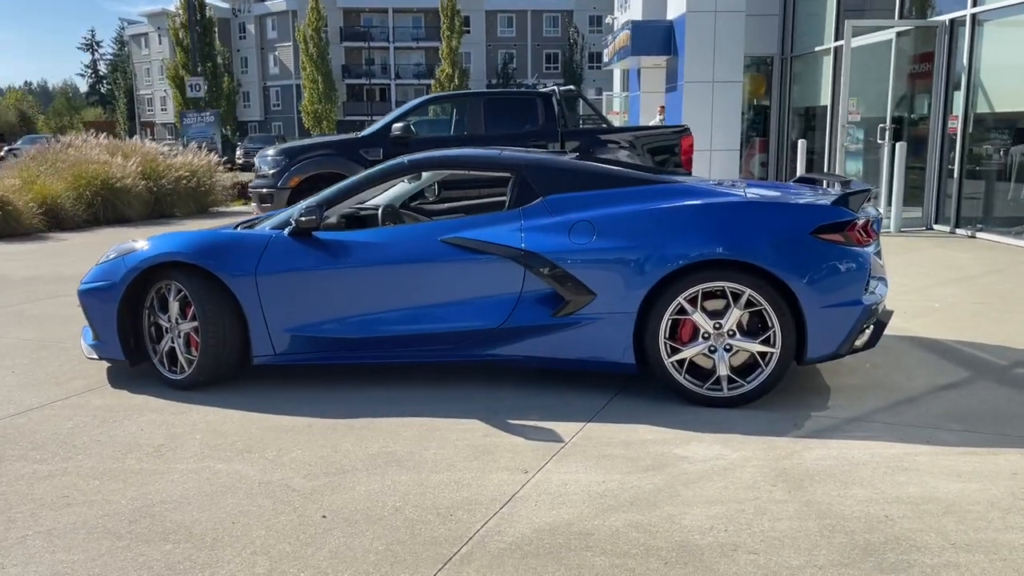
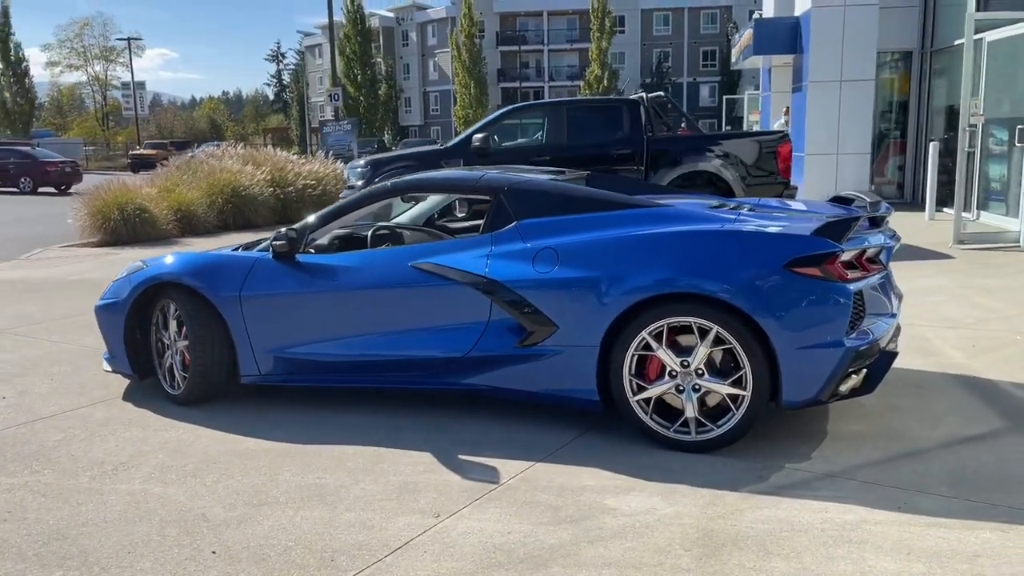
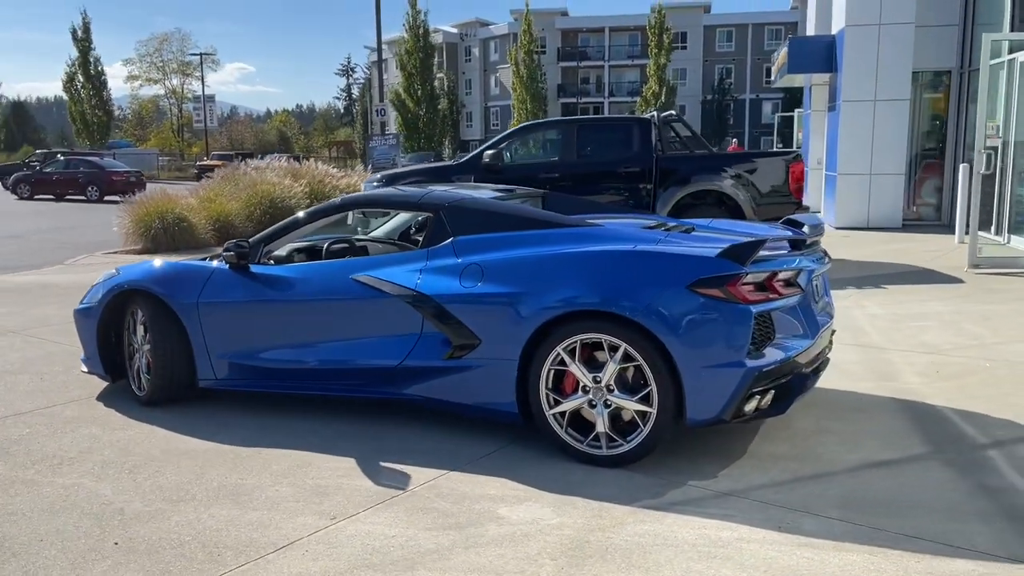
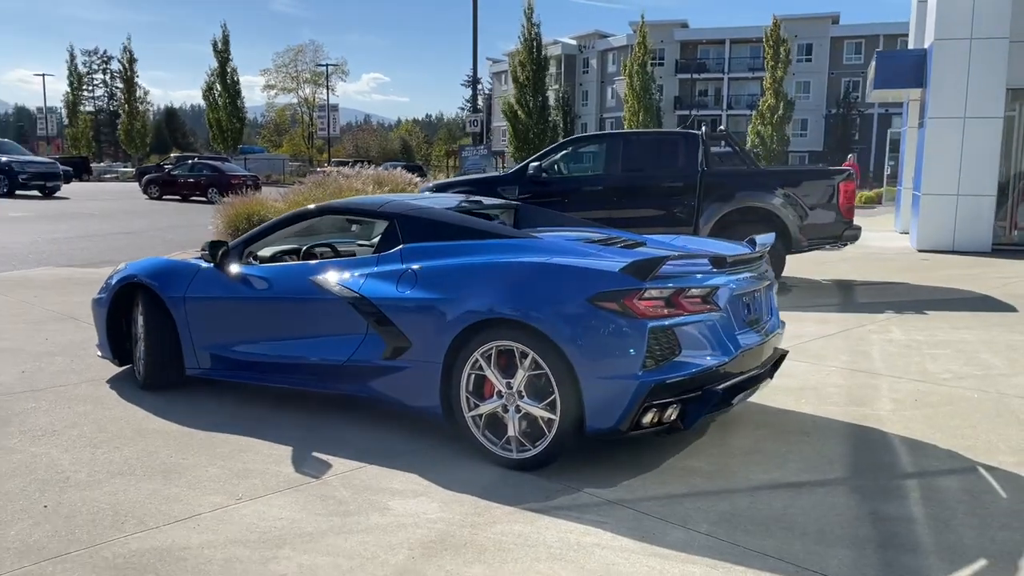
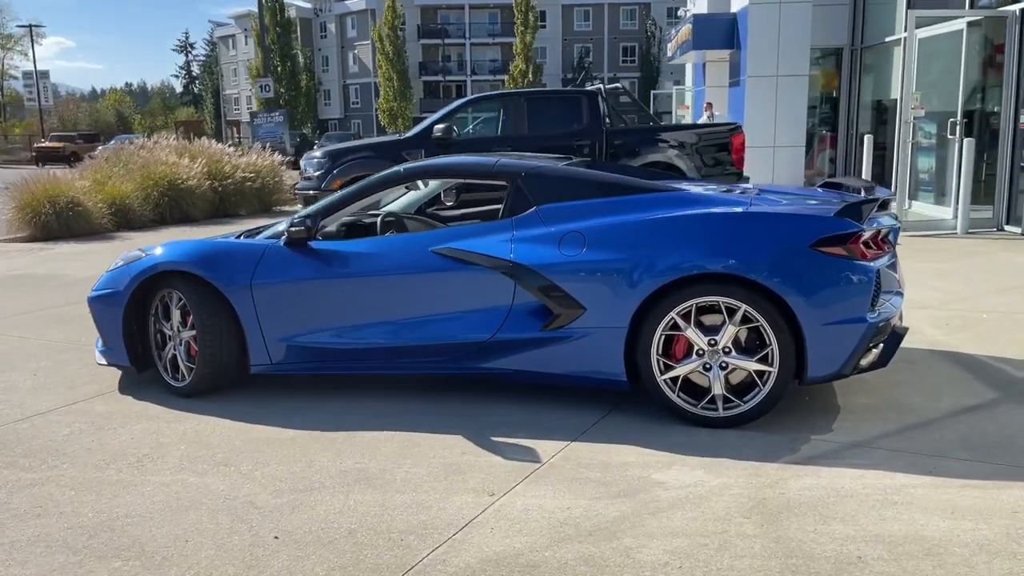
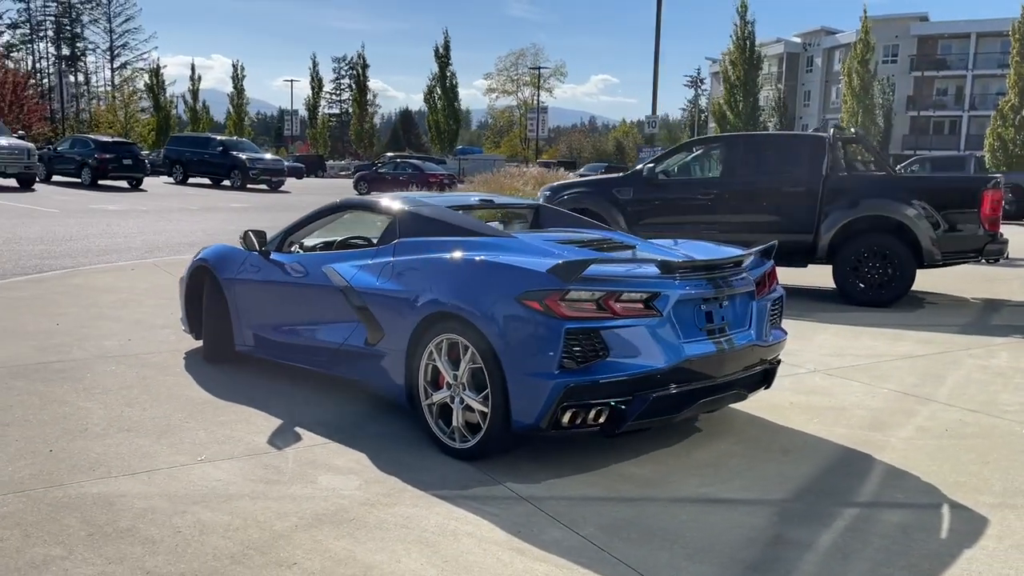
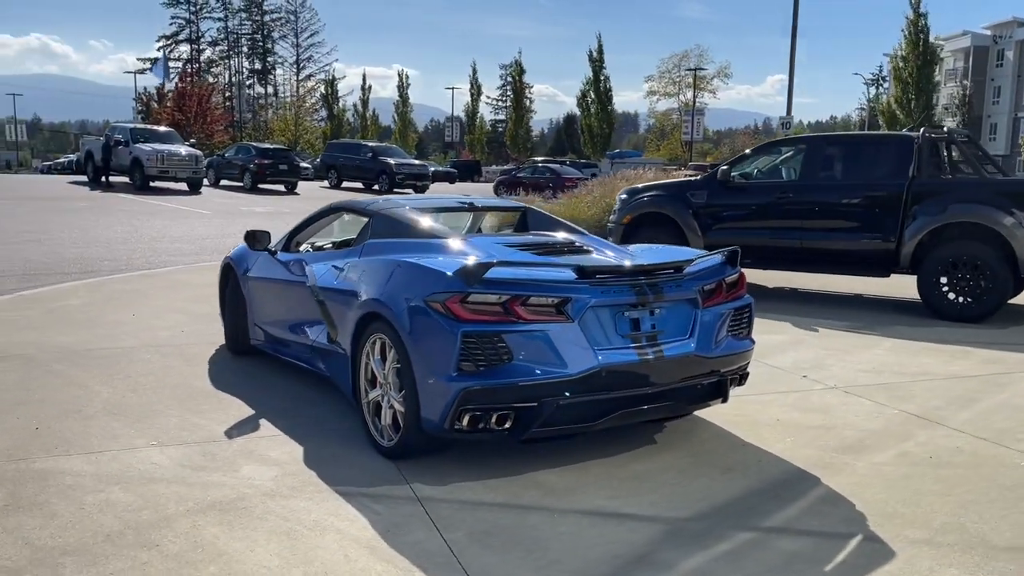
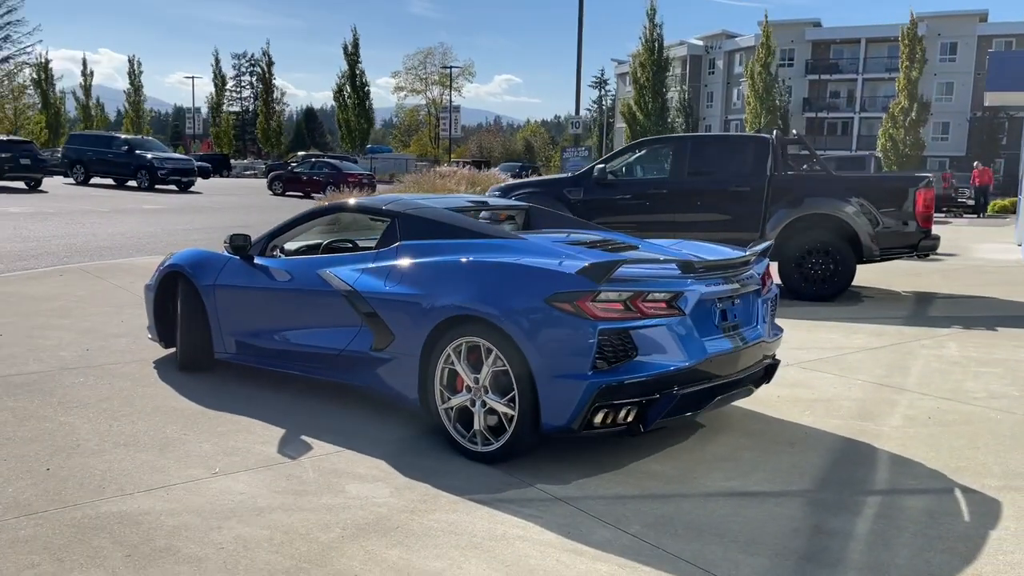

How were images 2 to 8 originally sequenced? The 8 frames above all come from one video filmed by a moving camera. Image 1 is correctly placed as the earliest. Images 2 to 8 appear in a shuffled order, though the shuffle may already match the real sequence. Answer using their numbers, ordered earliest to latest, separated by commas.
5, 2, 3, 4, 8, 6, 7
